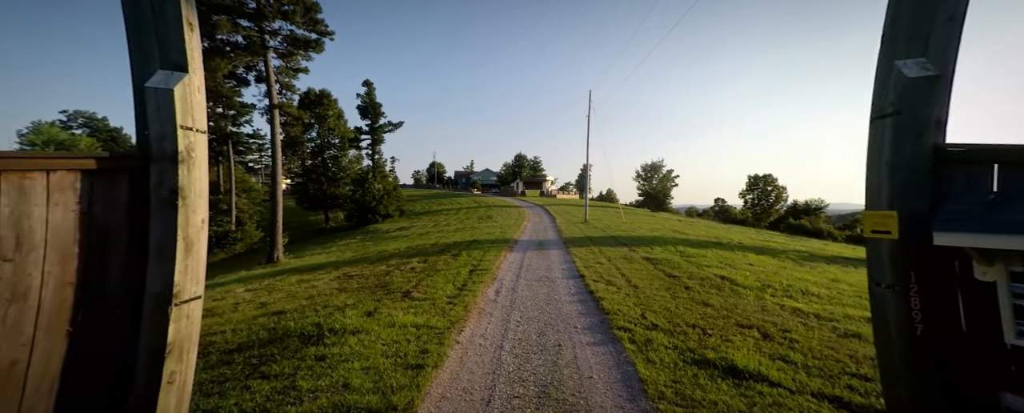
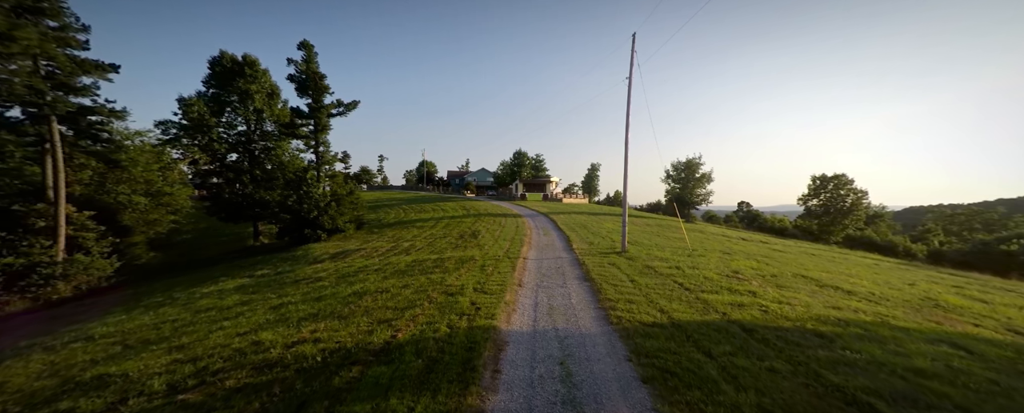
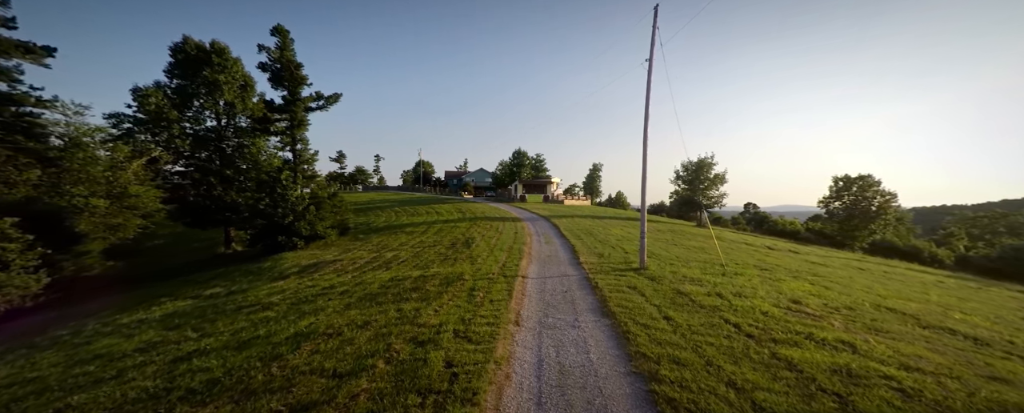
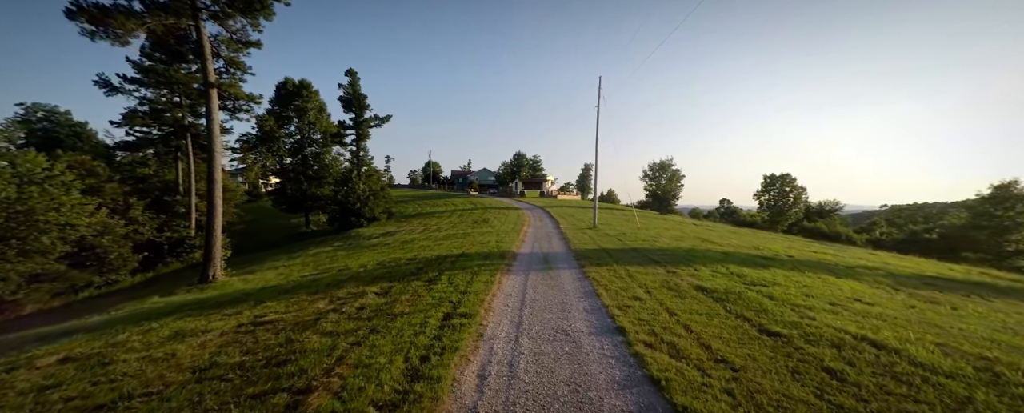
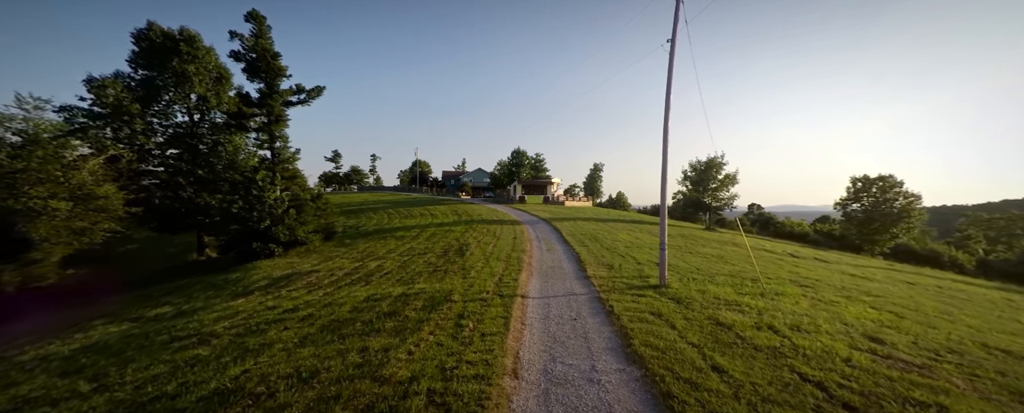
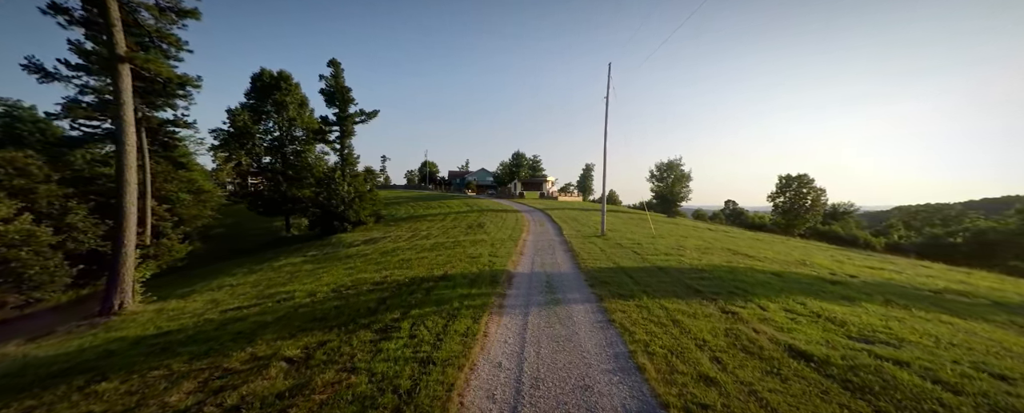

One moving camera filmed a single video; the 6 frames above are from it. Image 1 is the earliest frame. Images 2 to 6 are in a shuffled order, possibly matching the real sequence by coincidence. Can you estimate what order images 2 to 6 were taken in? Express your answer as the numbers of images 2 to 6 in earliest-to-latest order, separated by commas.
4, 6, 2, 3, 5
